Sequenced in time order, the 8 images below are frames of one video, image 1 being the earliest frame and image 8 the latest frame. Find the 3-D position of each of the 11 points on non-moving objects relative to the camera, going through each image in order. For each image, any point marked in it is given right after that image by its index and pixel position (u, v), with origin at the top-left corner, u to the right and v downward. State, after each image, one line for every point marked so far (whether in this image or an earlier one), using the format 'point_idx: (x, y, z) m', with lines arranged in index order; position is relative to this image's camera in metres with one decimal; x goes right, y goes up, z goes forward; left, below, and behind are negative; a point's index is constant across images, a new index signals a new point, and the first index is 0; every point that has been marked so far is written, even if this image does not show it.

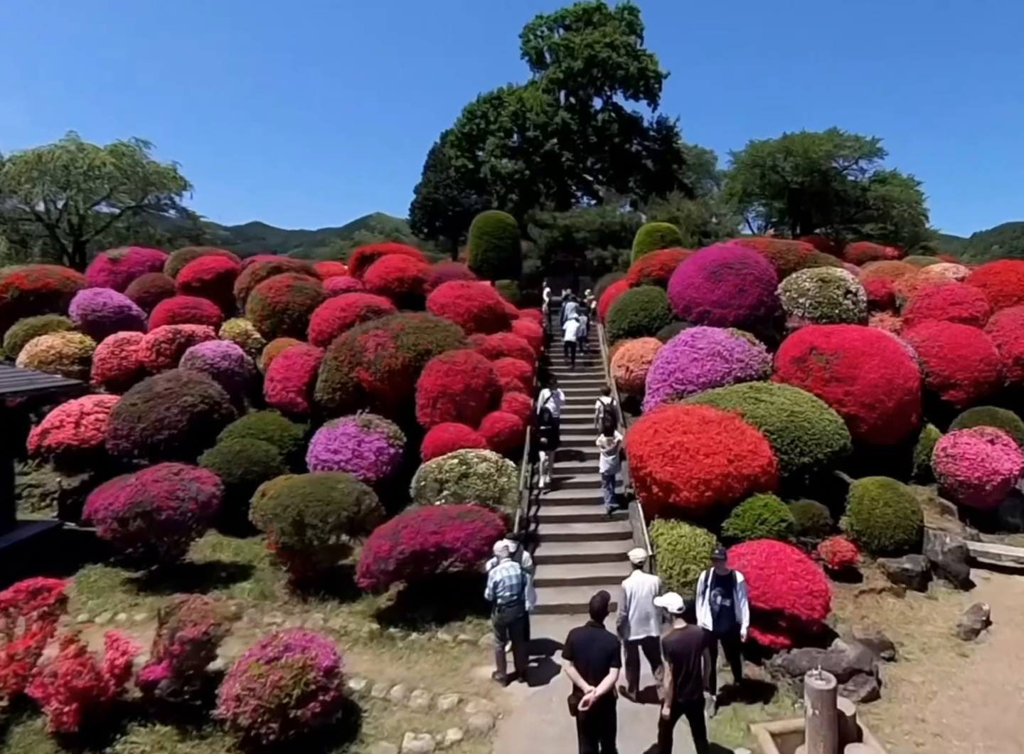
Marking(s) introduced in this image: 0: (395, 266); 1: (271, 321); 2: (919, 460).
0: (-2.8, +2.6, +15.7) m
1: (-5.6, +1.3, +15.4) m
2: (+6.4, -1.3, +10.4) m
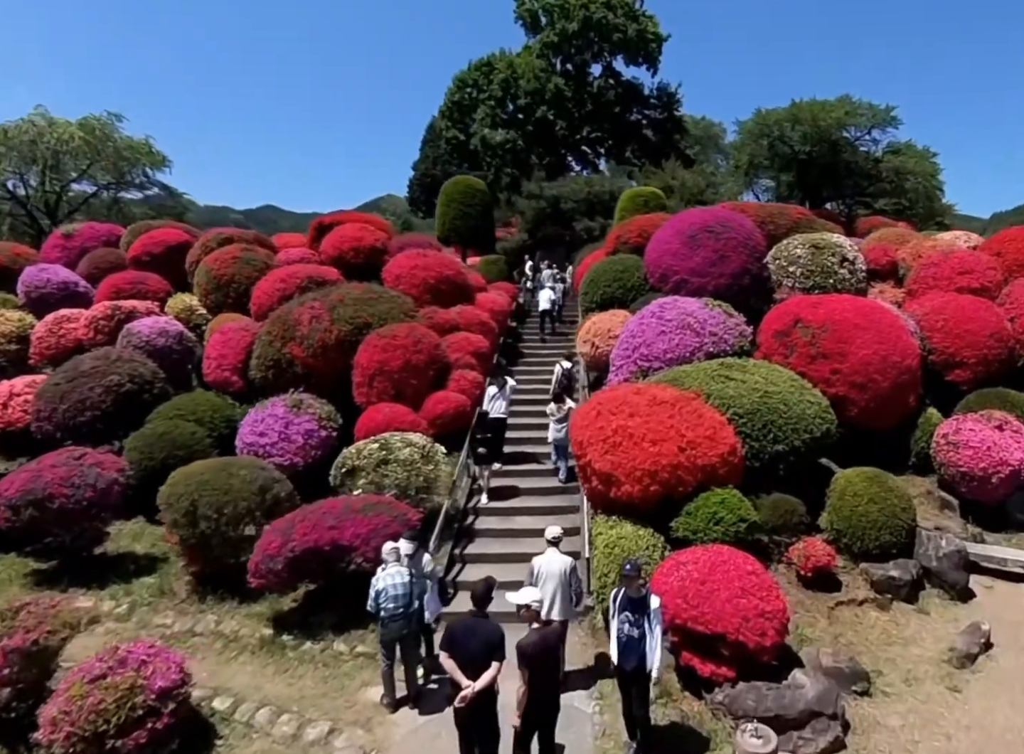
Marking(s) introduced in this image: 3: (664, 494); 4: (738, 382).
0: (-3.6, +3.1, +14.5) m
1: (-6.4, +1.7, +14.3) m
2: (+5.6, -1.0, +9.1) m
3: (+1.5, -1.2, +6.8) m
4: (+2.8, -0.1, +8.1) m
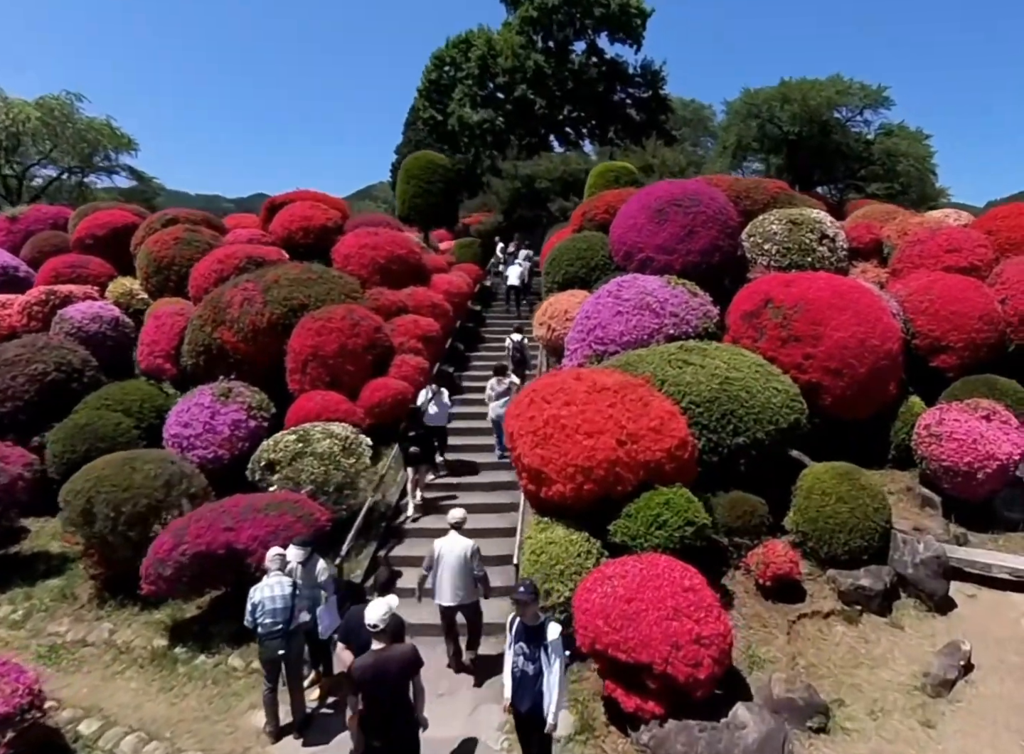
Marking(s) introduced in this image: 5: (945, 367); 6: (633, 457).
0: (-4.4, +3.3, +13.6) m
1: (-7.1, +2.0, +13.4) m
2: (+4.8, -0.8, +8.2) m
3: (+0.8, -1.0, +5.9) m
4: (+2.0, +0.1, +7.3) m
5: (+5.8, +0.1, +8.8) m
6: (+1.1, -0.7, +5.9) m
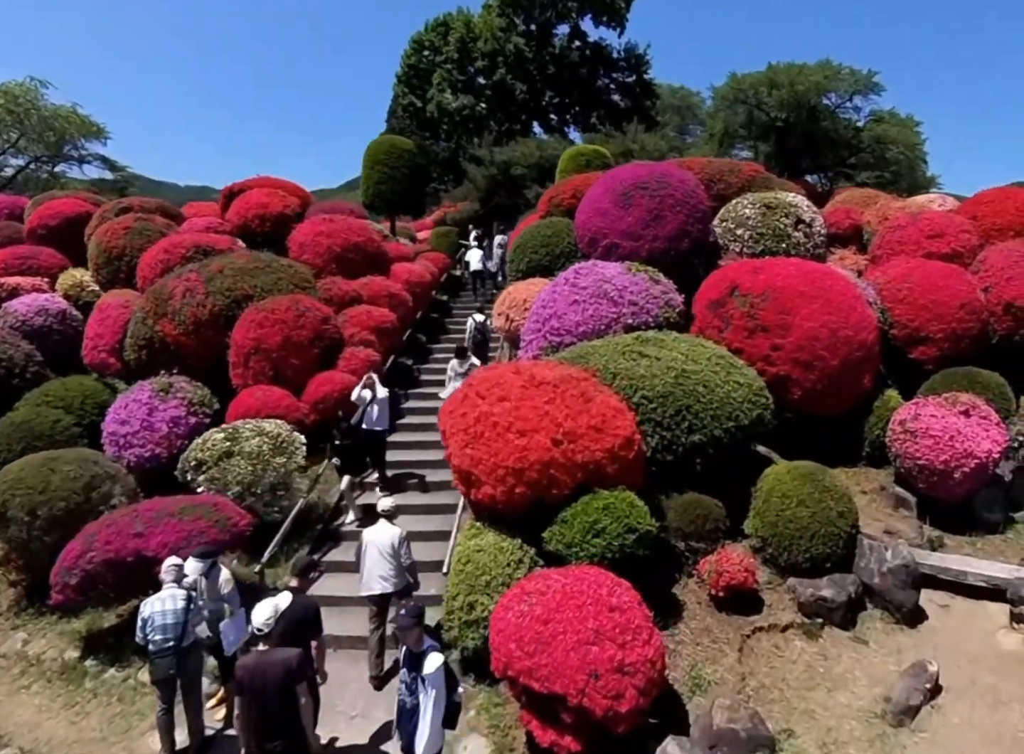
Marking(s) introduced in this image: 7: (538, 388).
0: (-5.0, +3.4, +13.0) m
1: (-7.8, +2.1, +12.8) m
2: (+4.2, -0.7, +7.7) m
3: (+0.2, -1.0, +5.4) m
4: (+1.4, +0.2, +6.7) m
5: (+5.1, +0.2, +8.3) m
6: (+0.5, -0.6, +5.3) m
7: (+0.2, -0.1, +5.8) m
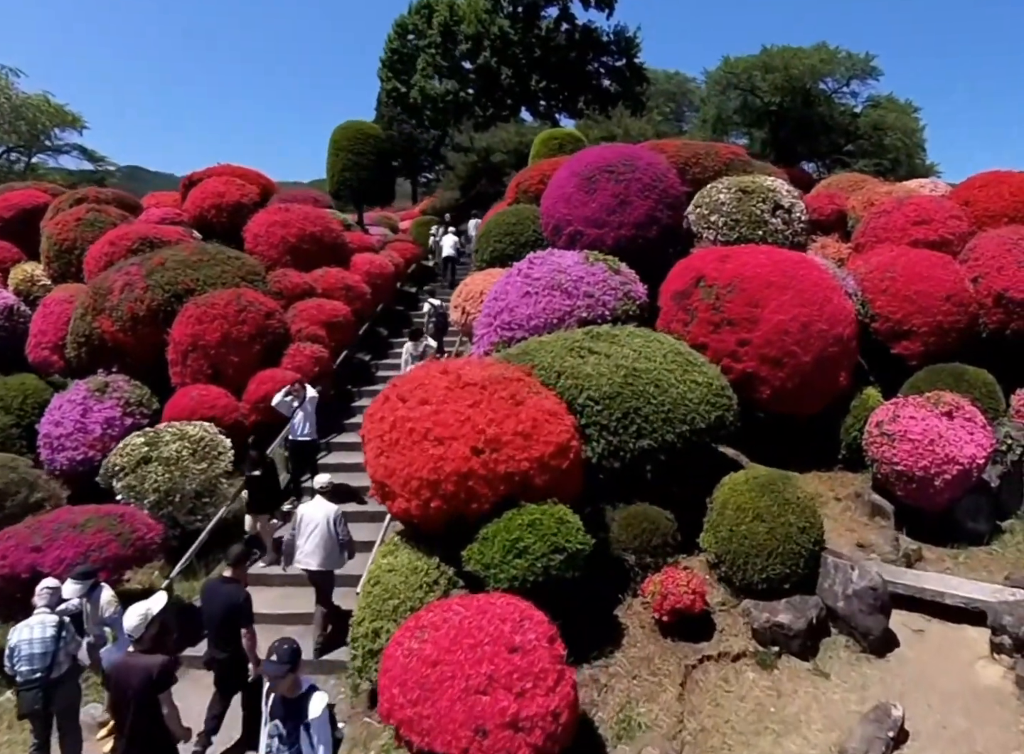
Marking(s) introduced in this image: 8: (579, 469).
0: (-5.6, +3.5, +12.4) m
1: (-8.4, +2.1, +12.2) m
2: (+3.6, -0.7, +7.1) m
3: (-0.4, -1.0, +4.8) m
4: (+0.8, +0.2, +6.1) m
5: (+4.6, +0.3, +7.7) m
6: (-0.2, -0.7, +4.7) m
7: (-0.4, -0.1, +5.2) m
8: (+0.5, -0.7, +5.3) m
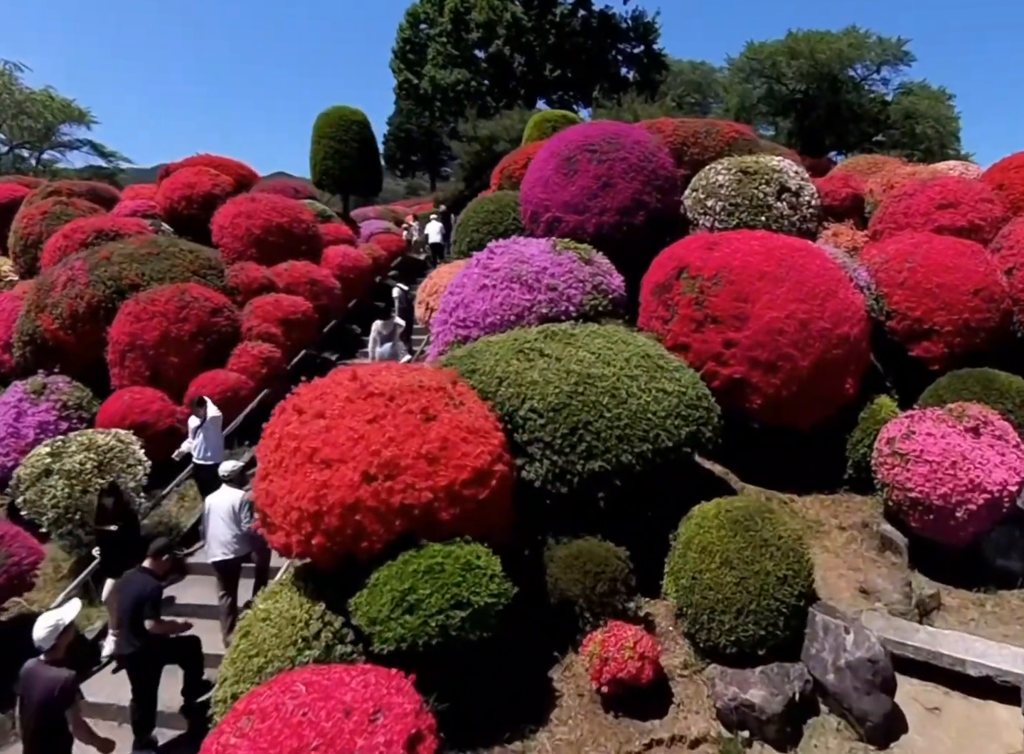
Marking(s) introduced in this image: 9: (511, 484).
0: (-5.8, +3.5, +11.7) m
1: (-8.6, +2.1, +11.7) m
2: (+3.1, -0.7, +6.0) m
3: (-1.0, -1.0, +3.9) m
4: (+0.3, +0.1, +5.2) m
5: (+4.1, +0.2, +6.6) m
6: (-0.7, -0.7, +3.8) m
7: (-0.9, -0.1, +4.3) m
8: (-0.1, -0.8, +4.3) m
9: (-0.1, -0.7, +4.5) m
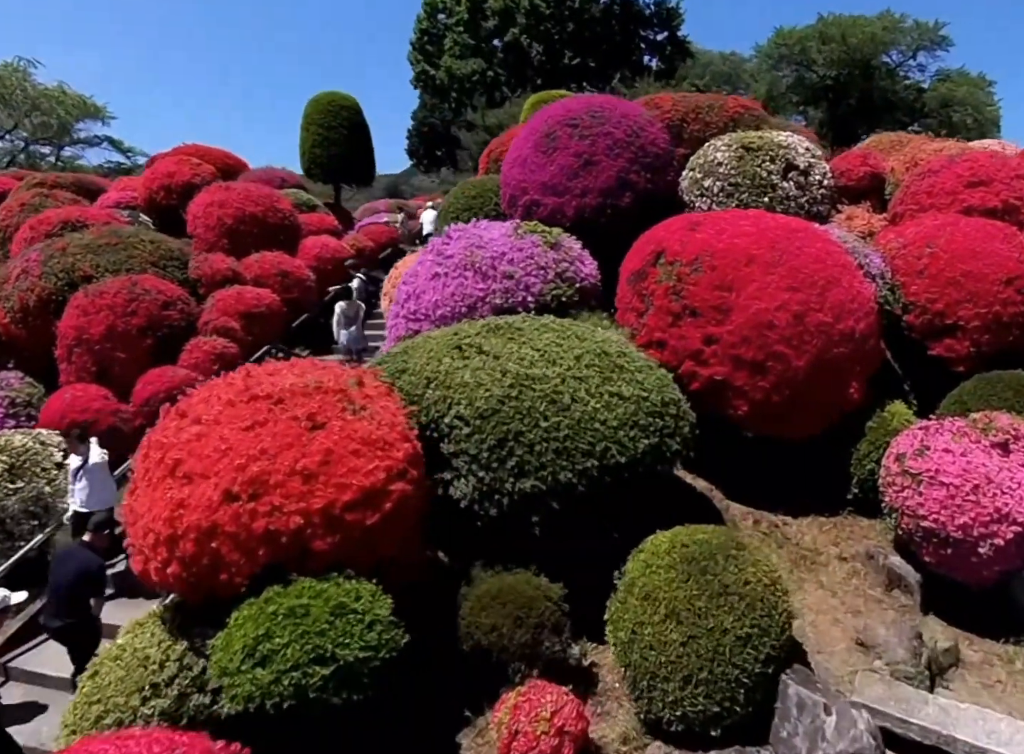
0: (-5.9, +3.5, +11.2) m
1: (-8.7, +2.2, +11.3) m
2: (+2.7, -0.8, +5.1) m
3: (-1.5, -1.0, +3.2) m
4: (-0.2, +0.1, +4.4) m
5: (+3.7, +0.2, +5.6) m
6: (-1.3, -0.7, +3.1) m
7: (-1.4, -0.1, +3.6) m
8: (-0.6, -0.8, +3.6) m
9: (-0.6, -0.7, +3.8) m
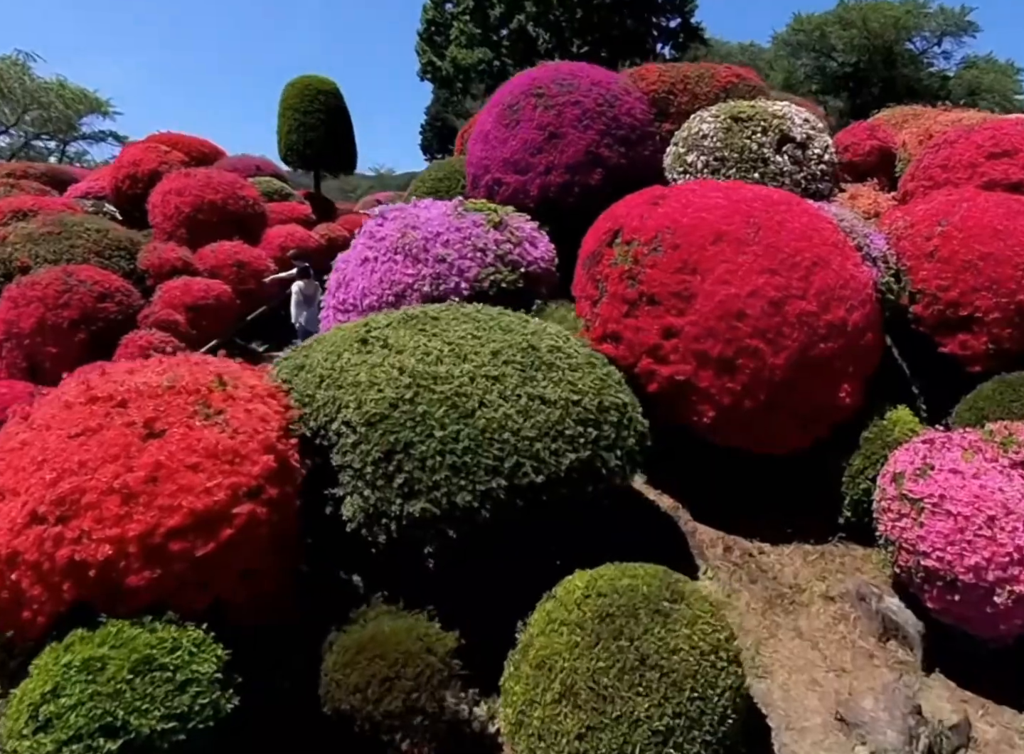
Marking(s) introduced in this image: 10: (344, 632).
0: (-6.1, +3.6, +10.6) m
1: (-8.9, +2.3, +10.8) m
2: (+2.2, -0.8, +4.3) m
3: (-2.1, -1.0, +2.5) m
4: (-0.7, +0.1, +3.6) m
5: (+3.3, +0.1, +4.7) m
6: (-1.8, -0.7, +2.4) m
7: (-2.0, -0.1, +2.9) m
8: (-1.1, -0.8, +2.8) m
9: (-1.1, -0.7, +3.0) m
10: (-0.7, -1.2, +3.1) m
